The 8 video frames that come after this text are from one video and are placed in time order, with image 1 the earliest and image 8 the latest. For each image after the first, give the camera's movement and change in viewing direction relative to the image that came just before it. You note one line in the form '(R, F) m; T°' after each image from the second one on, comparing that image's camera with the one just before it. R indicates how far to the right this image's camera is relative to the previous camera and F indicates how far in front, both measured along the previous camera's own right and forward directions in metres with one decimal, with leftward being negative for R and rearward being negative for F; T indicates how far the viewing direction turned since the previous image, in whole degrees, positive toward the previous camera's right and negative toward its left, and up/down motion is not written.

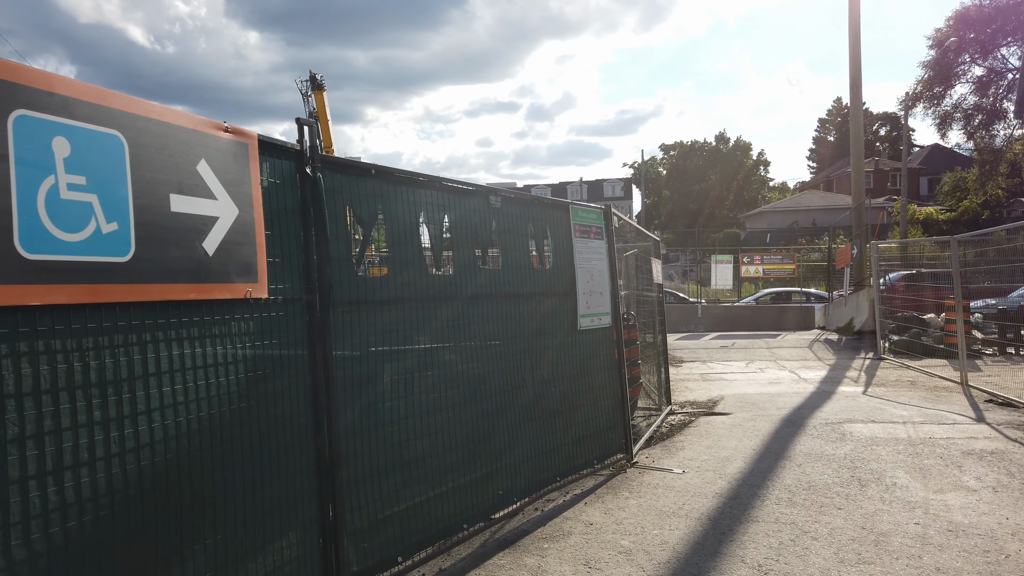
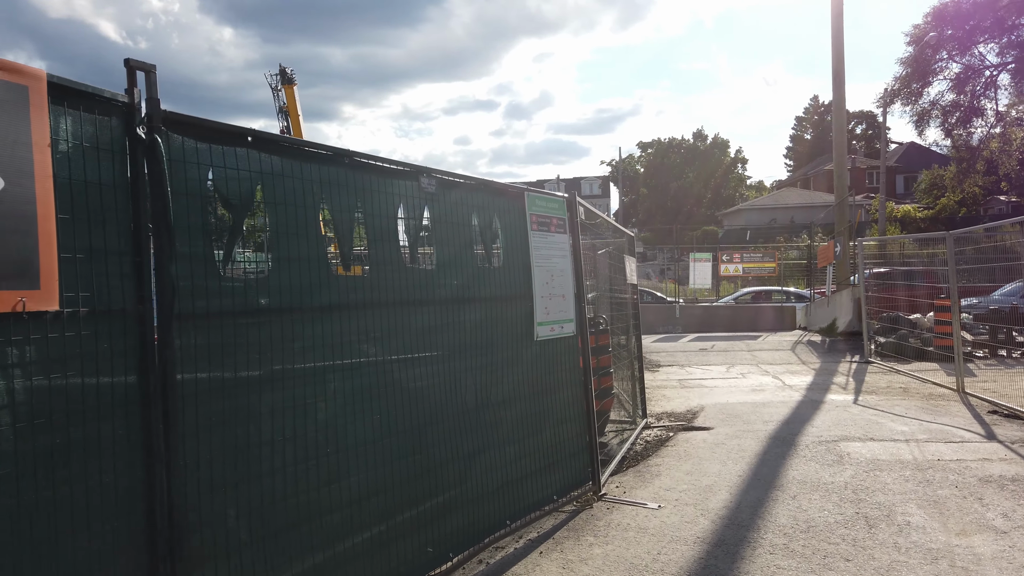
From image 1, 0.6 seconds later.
(+0.2, +0.8) m; +2°
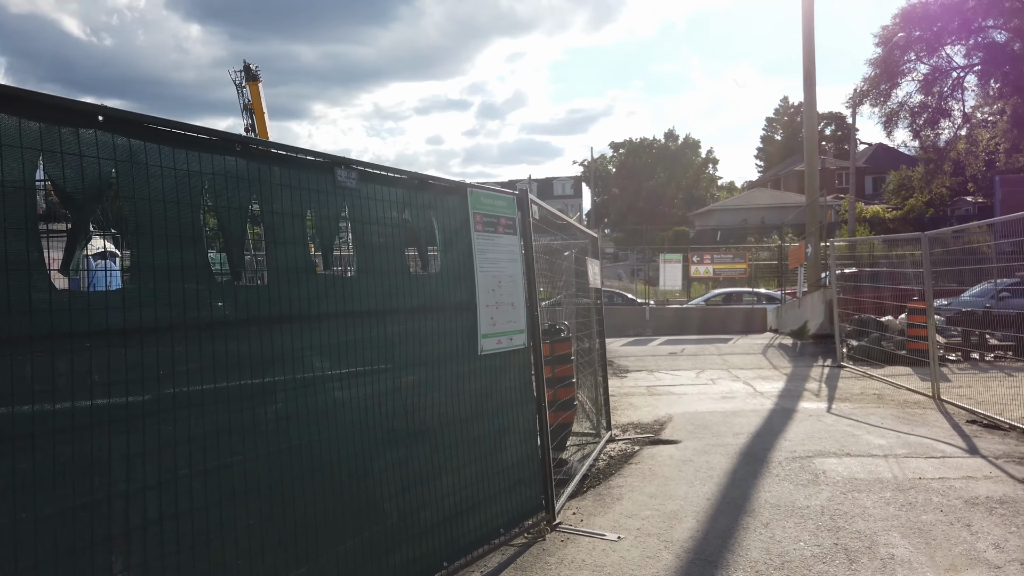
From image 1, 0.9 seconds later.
(+0.2, +0.5) m; +2°
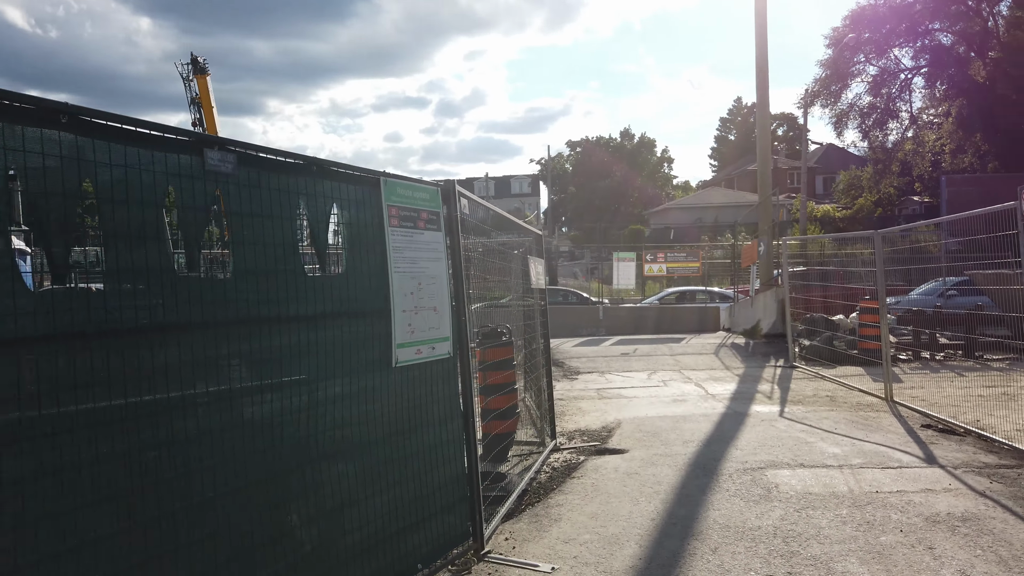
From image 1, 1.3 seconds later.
(+0.2, +0.4) m; +3°
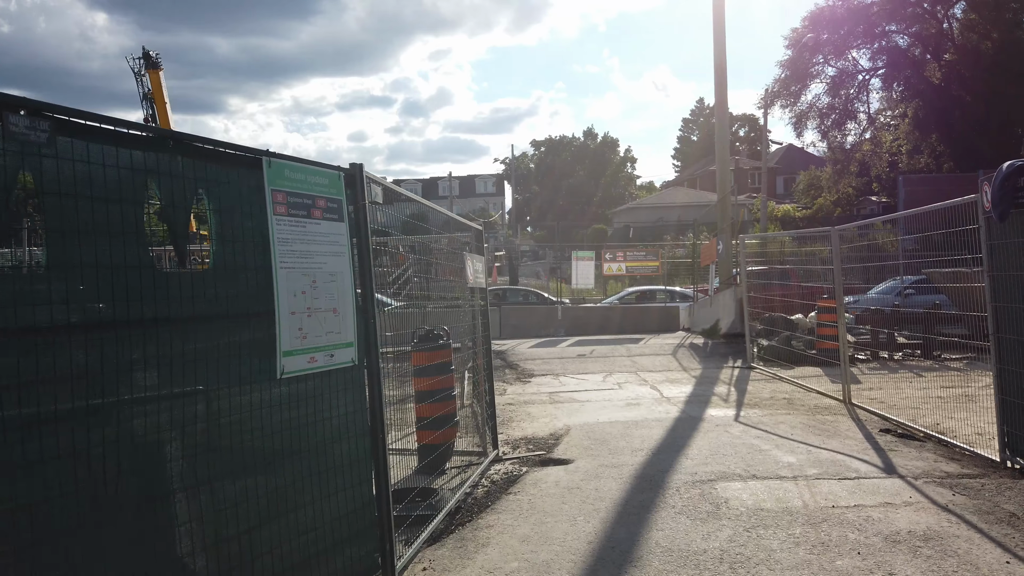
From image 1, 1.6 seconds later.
(+0.2, +0.4) m; +2°
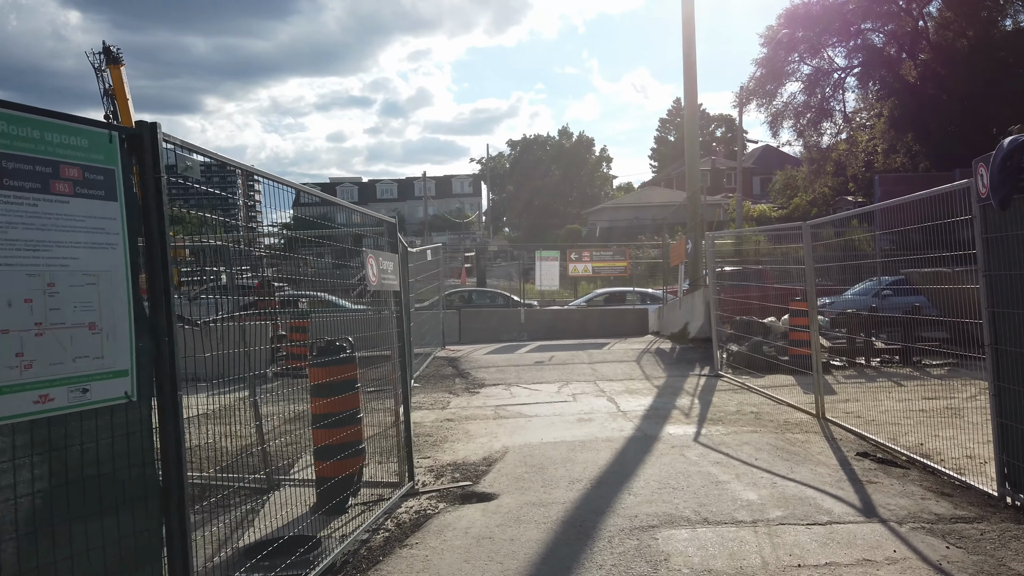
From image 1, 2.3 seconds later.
(+0.4, +0.9) m; +1°
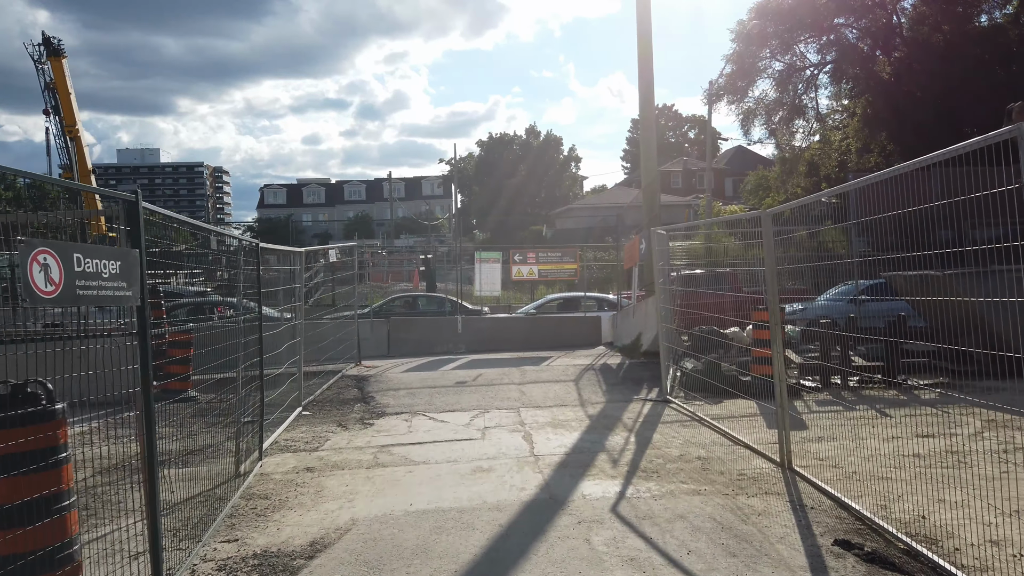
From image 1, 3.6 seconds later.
(+0.8, +1.8) m; +2°
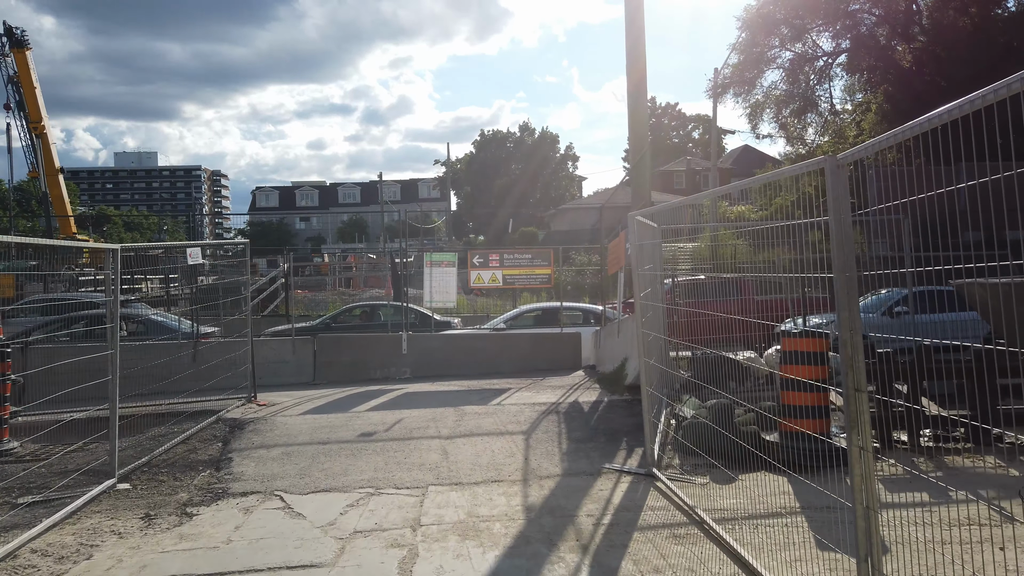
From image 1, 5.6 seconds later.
(+0.7, +2.8) m; 0°
